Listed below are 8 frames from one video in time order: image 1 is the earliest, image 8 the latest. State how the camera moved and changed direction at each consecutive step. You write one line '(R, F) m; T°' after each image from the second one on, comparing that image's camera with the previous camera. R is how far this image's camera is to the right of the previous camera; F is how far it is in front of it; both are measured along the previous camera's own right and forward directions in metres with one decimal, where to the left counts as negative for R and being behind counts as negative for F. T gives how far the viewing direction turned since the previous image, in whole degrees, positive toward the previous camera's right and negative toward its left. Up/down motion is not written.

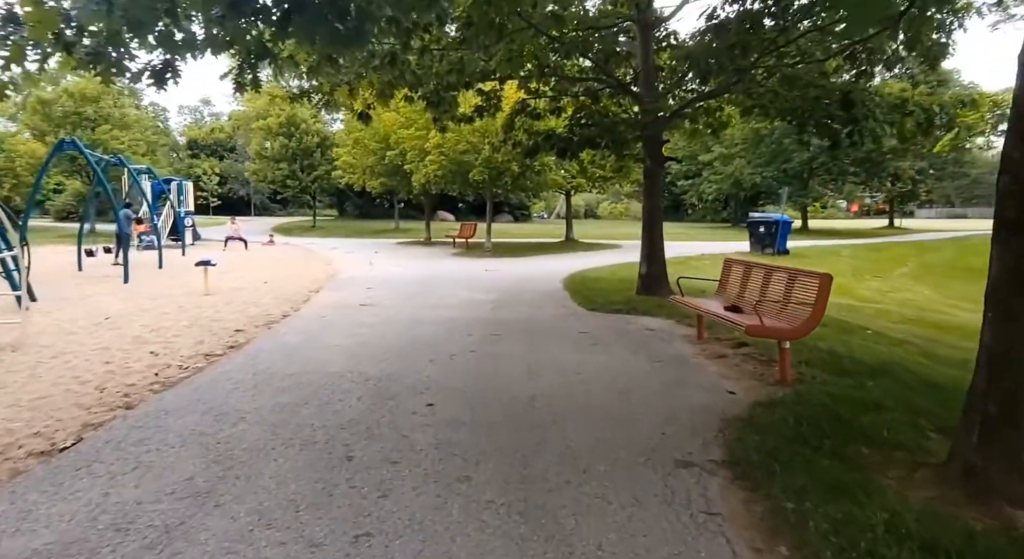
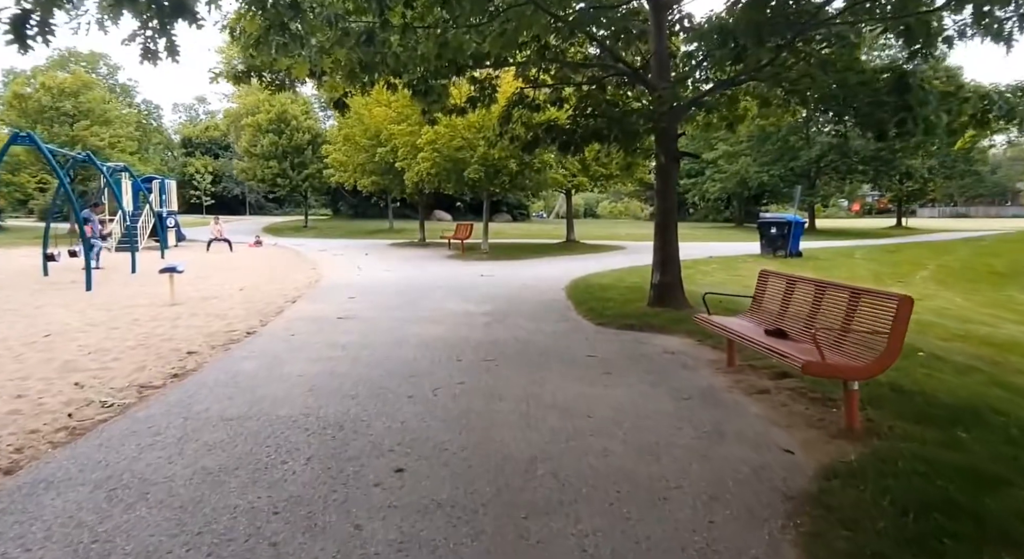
(0.0, +1.1) m; 0°
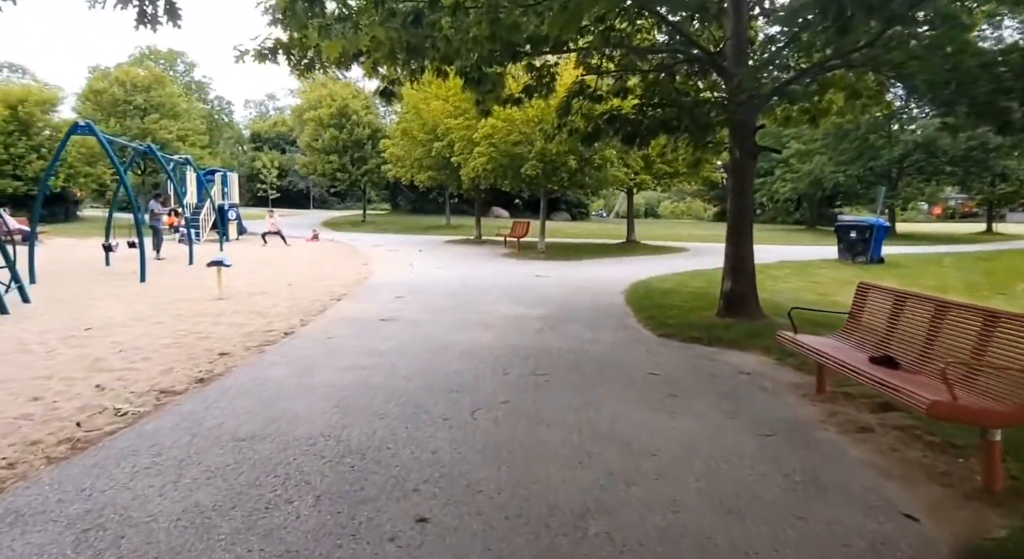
(0.0, +0.7) m; -5°
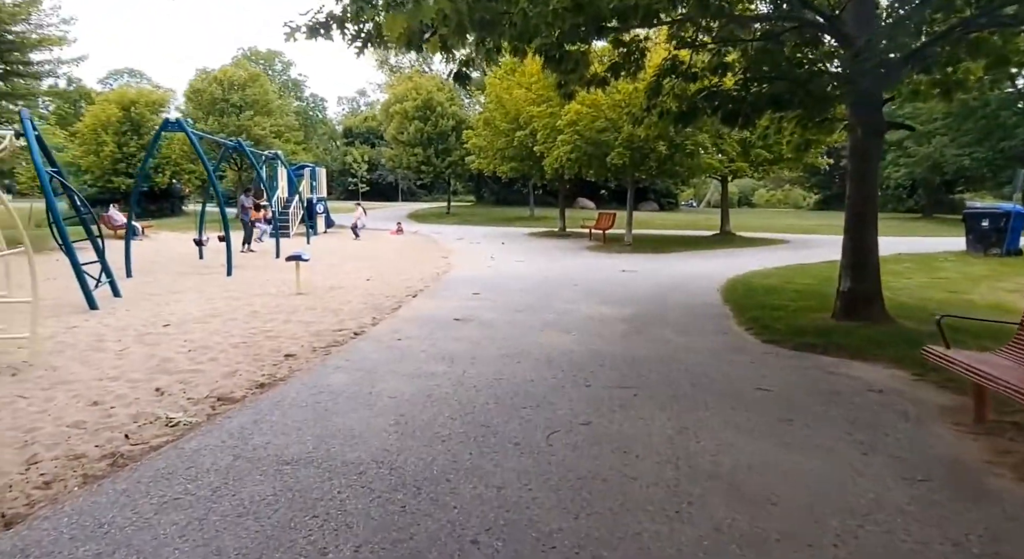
(0.0, +0.7) m; -7°
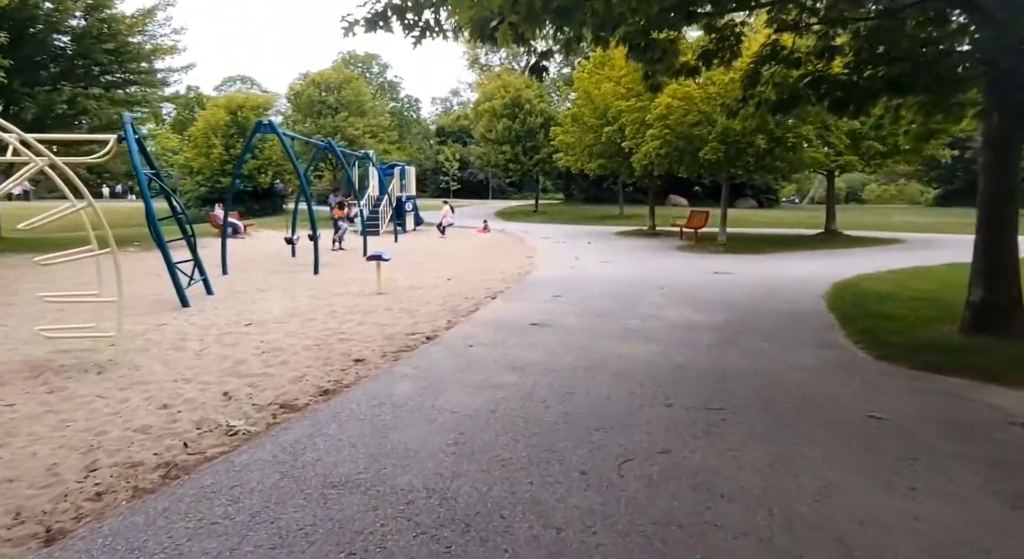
(+0.1, +0.4) m; -8°
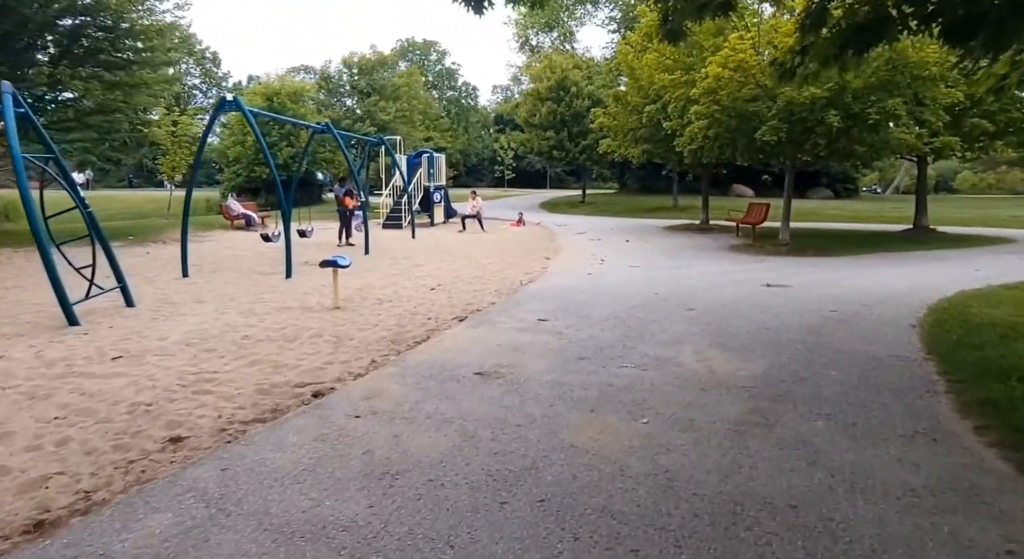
(+1.0, +2.4) m; -6°
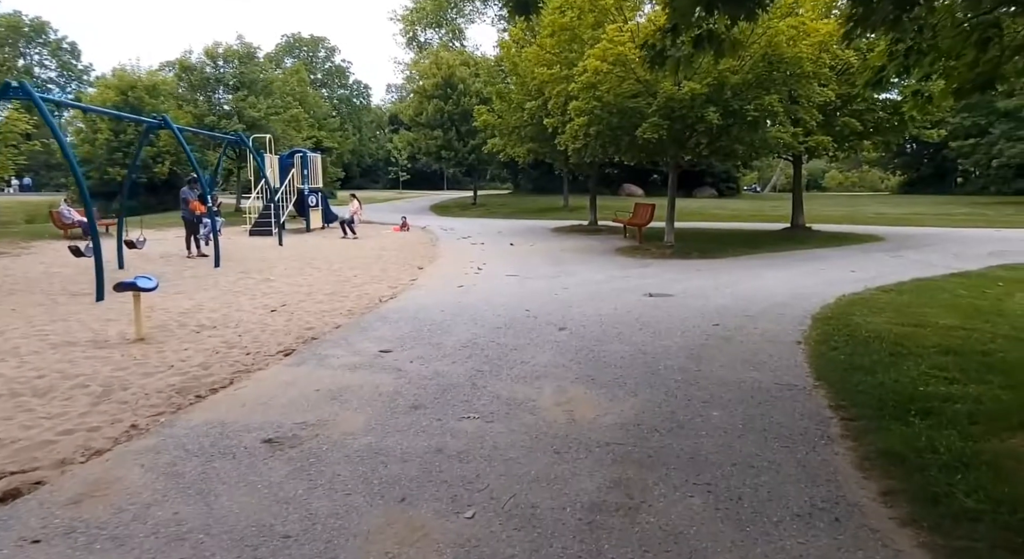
(+0.7, +1.2) m; +9°
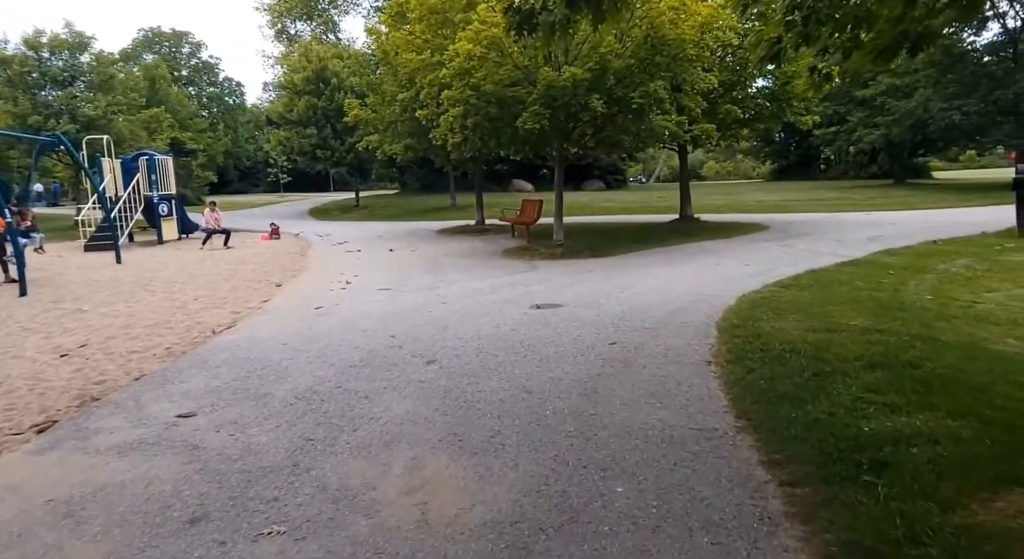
(+0.4, +1.3) m; +9°
